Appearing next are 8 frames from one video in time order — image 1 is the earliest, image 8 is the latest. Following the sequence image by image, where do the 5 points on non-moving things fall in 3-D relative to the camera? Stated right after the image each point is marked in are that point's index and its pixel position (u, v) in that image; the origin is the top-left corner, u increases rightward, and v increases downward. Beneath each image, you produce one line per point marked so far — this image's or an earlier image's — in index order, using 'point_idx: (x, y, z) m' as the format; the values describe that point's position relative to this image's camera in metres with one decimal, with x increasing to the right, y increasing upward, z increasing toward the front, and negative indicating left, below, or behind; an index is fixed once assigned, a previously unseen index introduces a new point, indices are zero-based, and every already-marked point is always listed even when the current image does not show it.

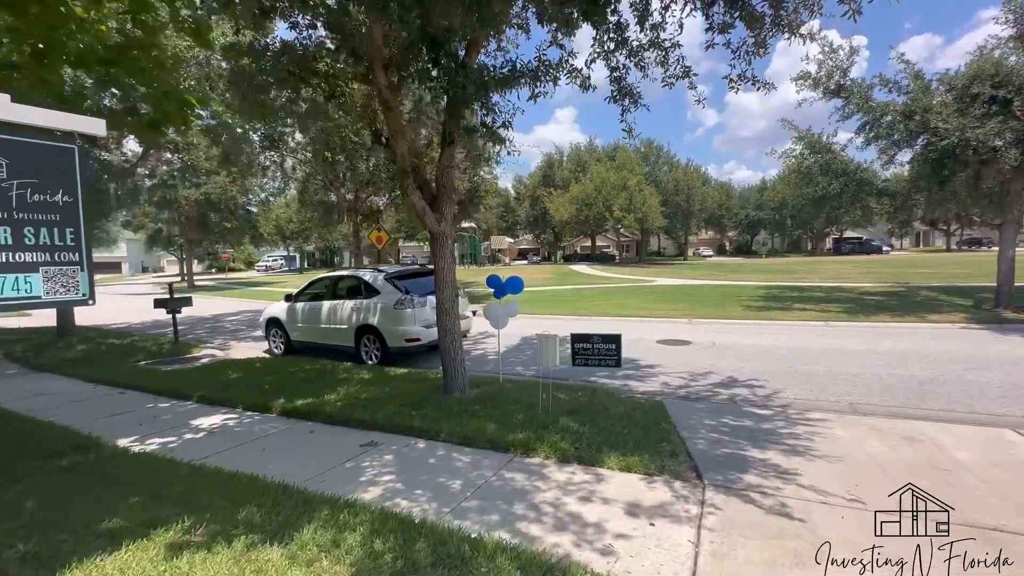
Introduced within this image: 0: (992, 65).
0: (+12.1, +5.6, +11.8) m
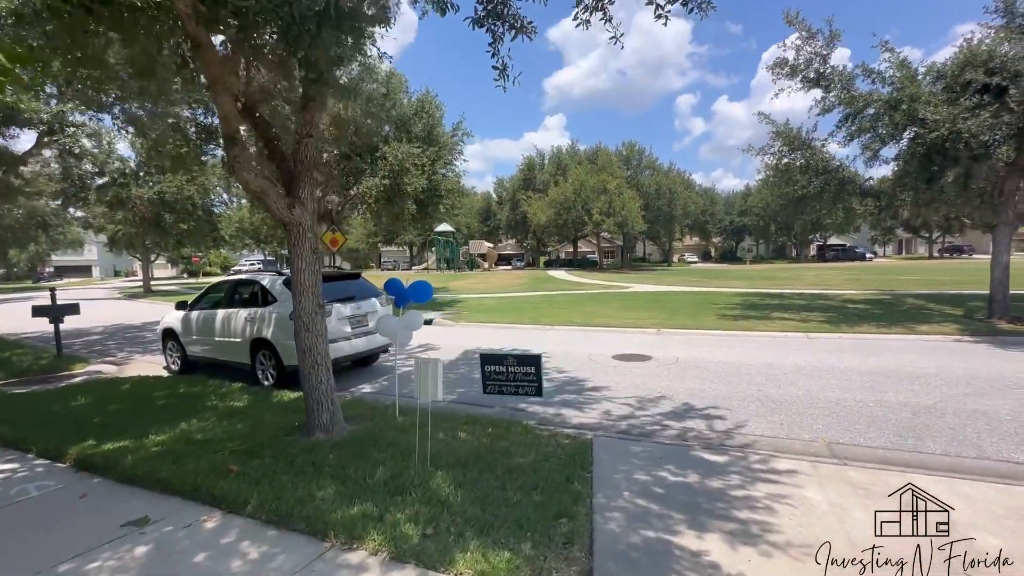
0: (+10.8, +5.5, +10.7) m
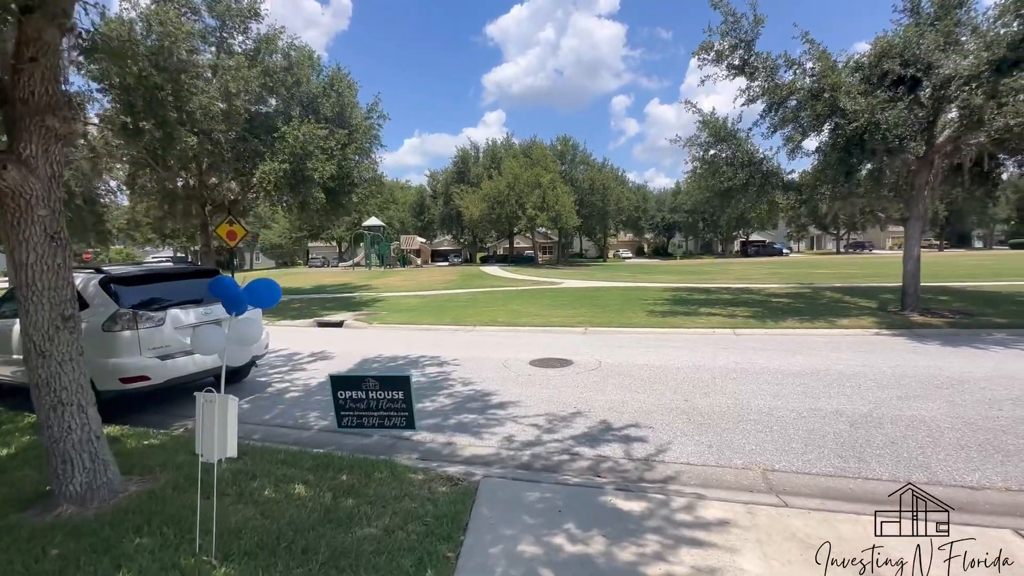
0: (+8.9, +5.6, +10.7) m
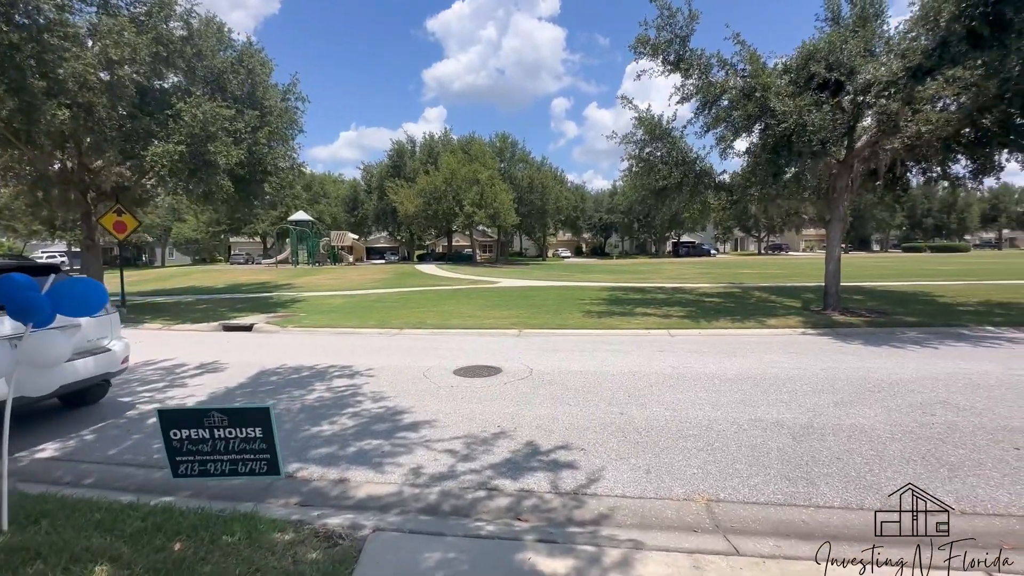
0: (+7.3, +5.6, +10.8) m
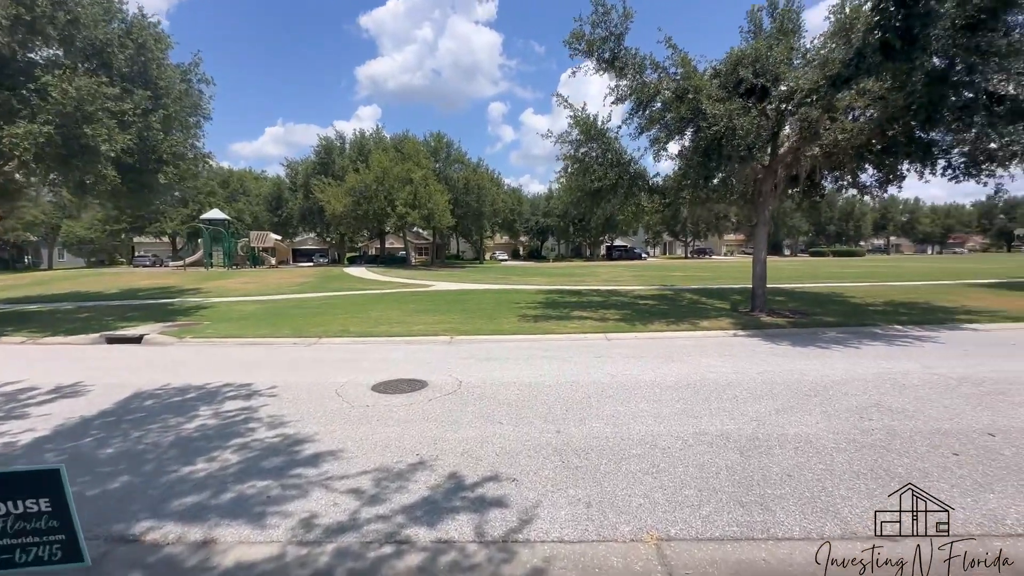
0: (+5.7, +5.6, +11.1) m
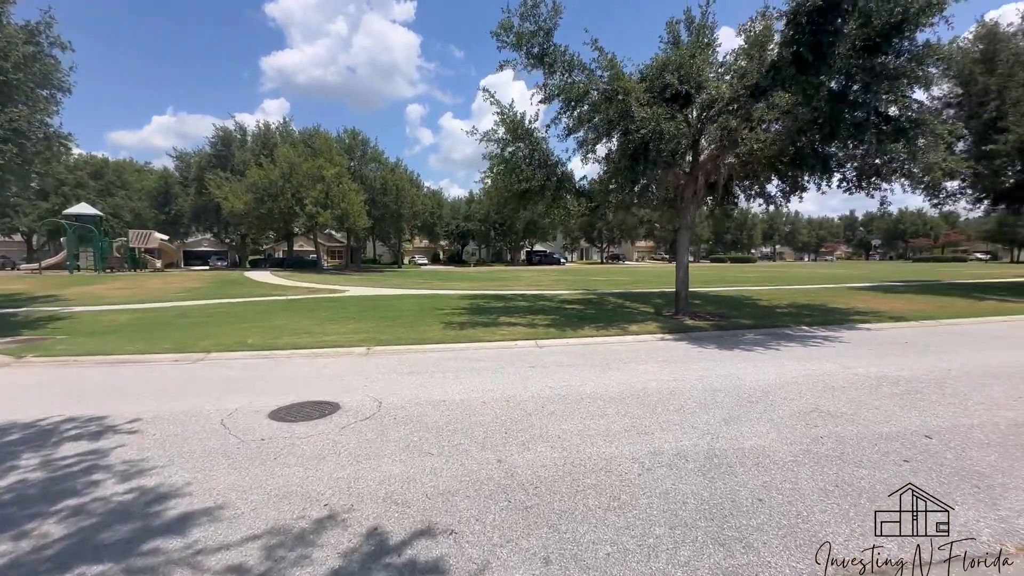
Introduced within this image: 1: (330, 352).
0: (+3.9, +5.5, +11.2) m
1: (-3.5, -1.2, +9.0) m
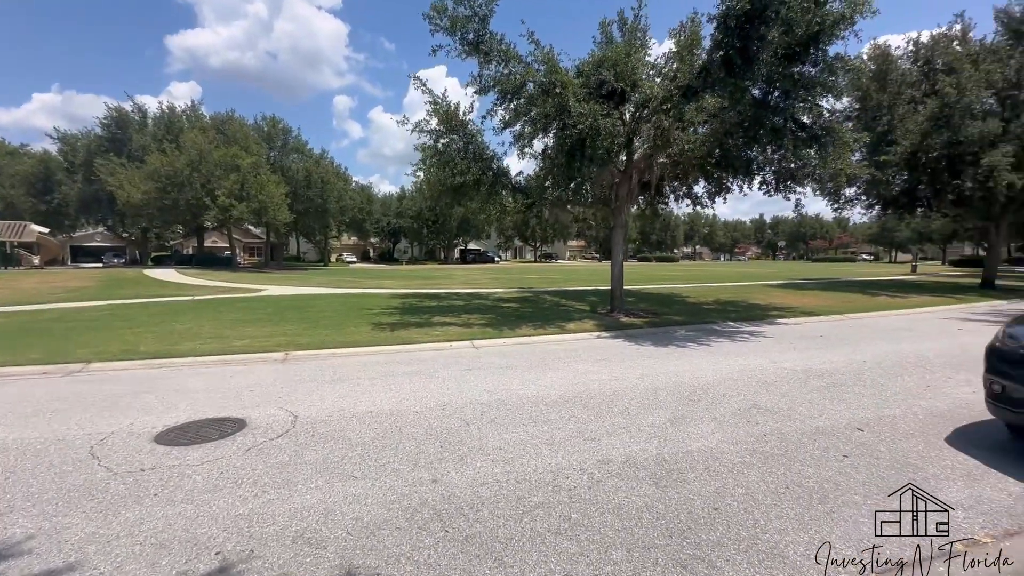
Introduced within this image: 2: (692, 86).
0: (+2.4, +5.5, +11.2) m
1: (-4.6, -1.2, +8.0) m
2: (+4.1, +4.6, +10.8) m
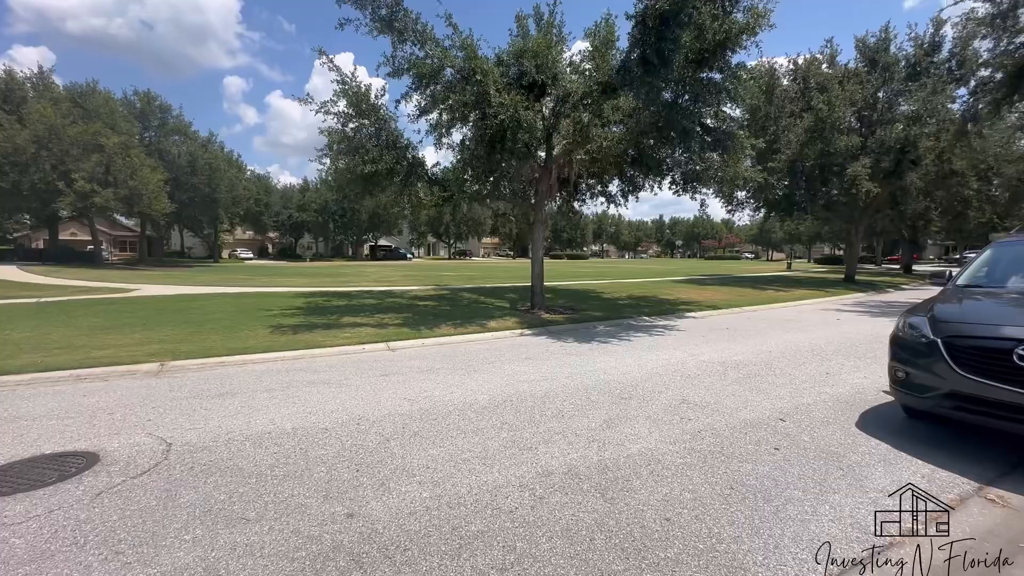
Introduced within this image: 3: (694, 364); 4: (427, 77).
0: (+0.5, +5.6, +11.0) m
1: (-5.8, -1.2, +6.6) m
2: (+2.2, +4.7, +10.9) m
3: (+2.8, -1.2, +7.2) m
4: (-2.0, +4.9, +10.9) m
